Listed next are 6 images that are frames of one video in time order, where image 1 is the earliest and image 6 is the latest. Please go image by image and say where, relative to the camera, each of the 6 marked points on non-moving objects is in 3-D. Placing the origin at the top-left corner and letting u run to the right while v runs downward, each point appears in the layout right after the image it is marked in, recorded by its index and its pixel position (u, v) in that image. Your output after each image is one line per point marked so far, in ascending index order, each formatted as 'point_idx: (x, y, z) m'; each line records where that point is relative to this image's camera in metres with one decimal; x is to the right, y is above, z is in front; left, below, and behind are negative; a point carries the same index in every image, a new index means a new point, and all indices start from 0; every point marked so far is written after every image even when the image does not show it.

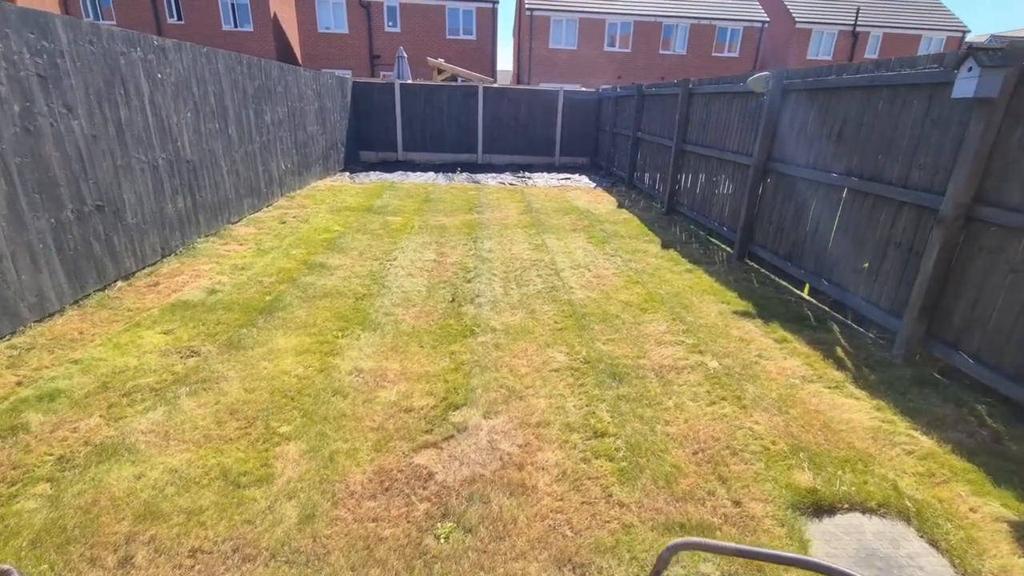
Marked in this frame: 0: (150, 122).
0: (-3.2, +1.5, +4.4) m
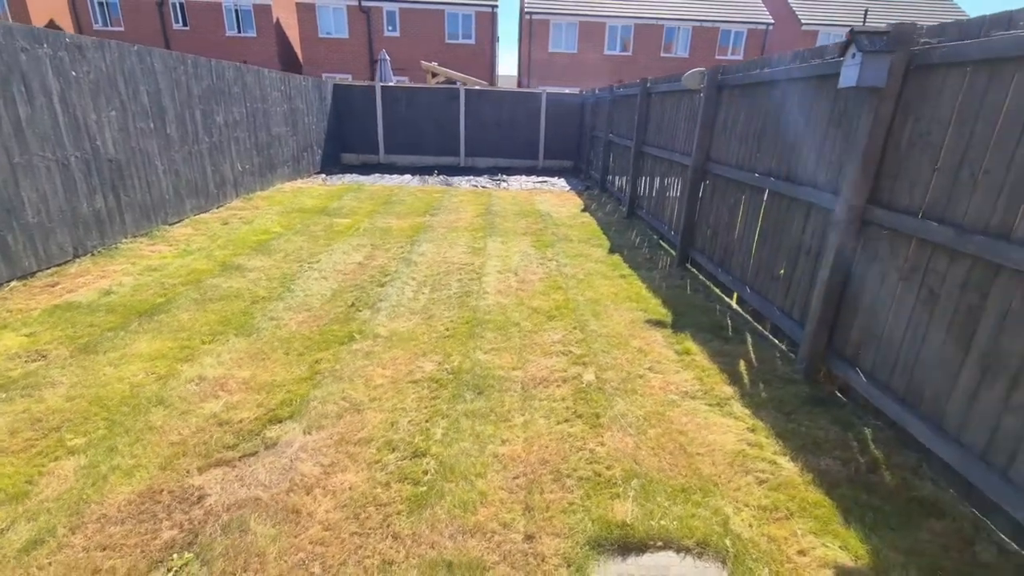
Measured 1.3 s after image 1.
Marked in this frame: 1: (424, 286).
0: (-3.9, +1.5, +4.3) m
1: (-0.8, 0.0, +4.2) m
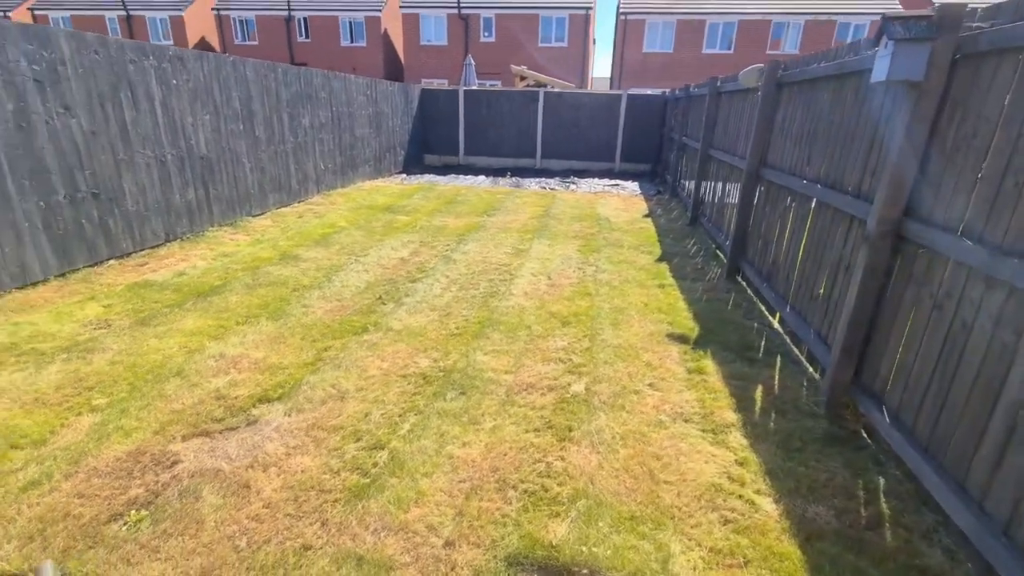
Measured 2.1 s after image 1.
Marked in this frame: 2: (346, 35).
0: (-3.5, +1.7, +5.0) m
1: (-0.5, 0.0, +4.3) m
2: (-6.6, +10.1, +19.7) m
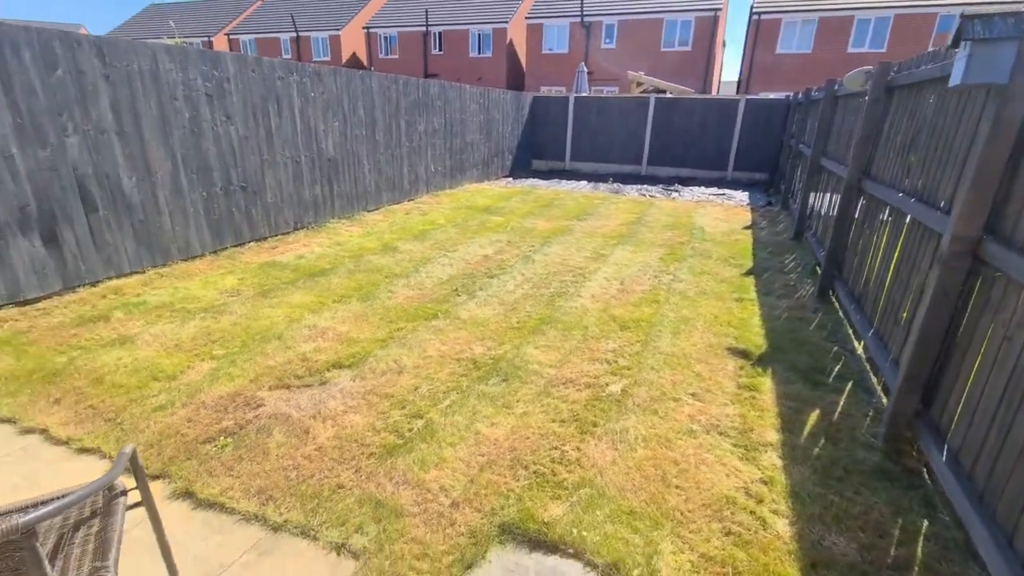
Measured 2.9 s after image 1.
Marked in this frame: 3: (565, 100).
0: (-2.6, +1.9, +5.8) m
1: (+0.1, +0.1, +4.5) m
2: (-1.7, +10.3, +20.9) m
3: (+1.3, +4.7, +12.4) m
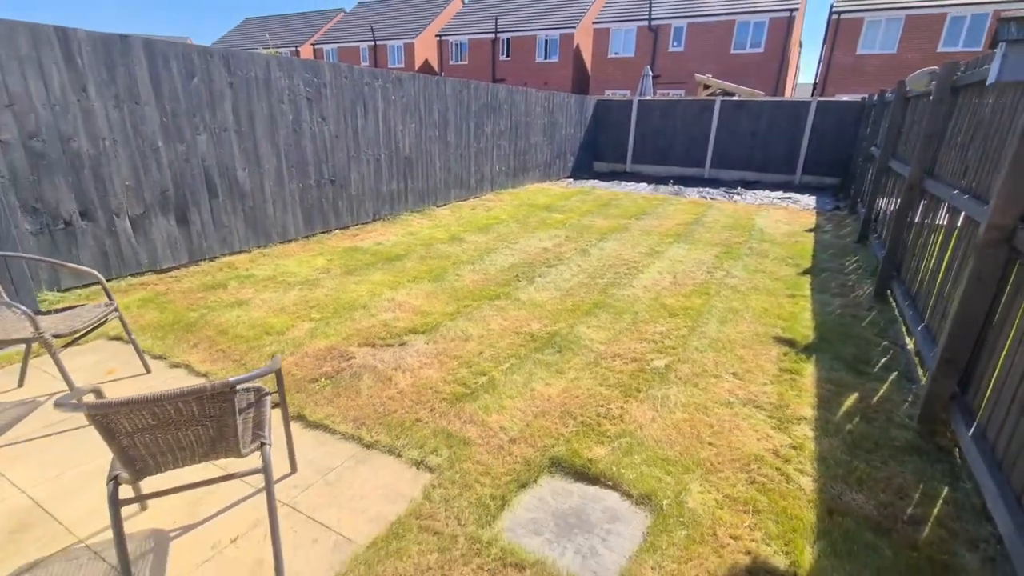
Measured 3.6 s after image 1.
0: (-1.8, +2.1, +6.4) m
1: (+0.7, +0.2, +4.8) m
2: (+1.2, +10.3, +21.4) m
3: (+3.0, +4.7, +12.5) m
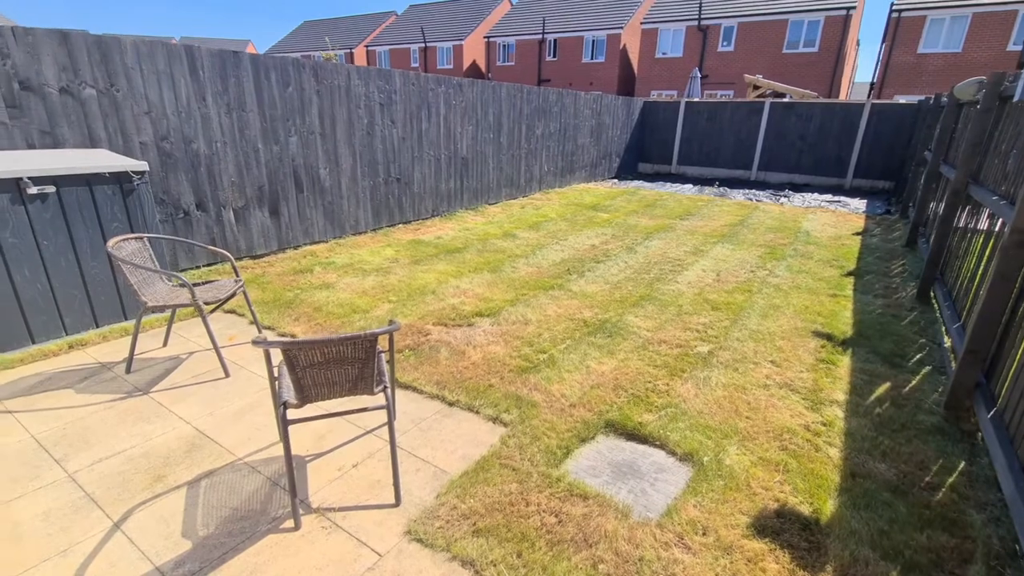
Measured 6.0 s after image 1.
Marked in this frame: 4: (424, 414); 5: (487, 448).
0: (-1.0, +2.2, +6.9) m
1: (+1.2, +0.2, +5.1) m
2: (+3.3, +10.3, +21.5) m
3: (+4.2, +4.7, +12.6) m
4: (-0.5, -0.7, +2.6) m
5: (-0.1, -0.8, +2.3) m
